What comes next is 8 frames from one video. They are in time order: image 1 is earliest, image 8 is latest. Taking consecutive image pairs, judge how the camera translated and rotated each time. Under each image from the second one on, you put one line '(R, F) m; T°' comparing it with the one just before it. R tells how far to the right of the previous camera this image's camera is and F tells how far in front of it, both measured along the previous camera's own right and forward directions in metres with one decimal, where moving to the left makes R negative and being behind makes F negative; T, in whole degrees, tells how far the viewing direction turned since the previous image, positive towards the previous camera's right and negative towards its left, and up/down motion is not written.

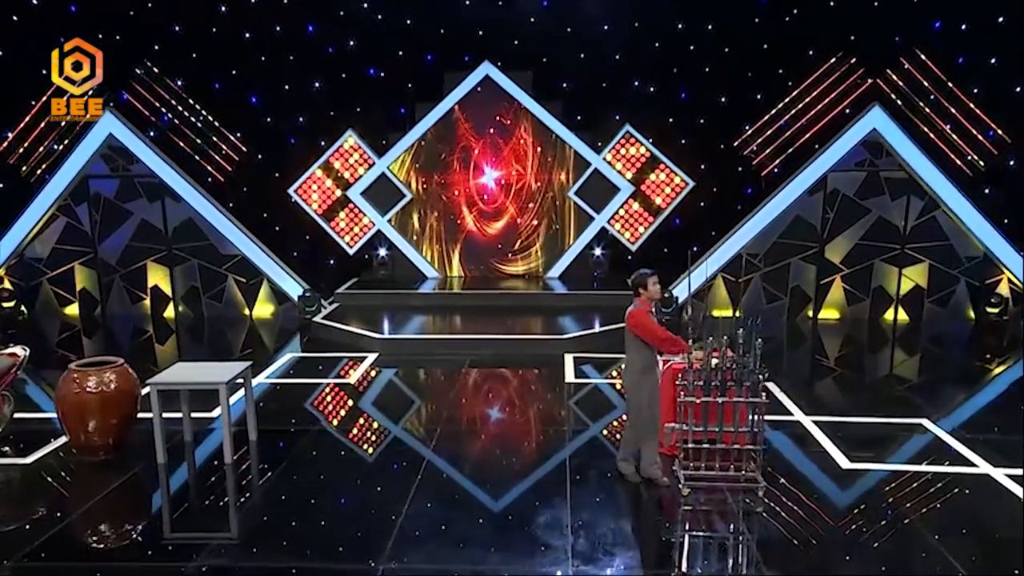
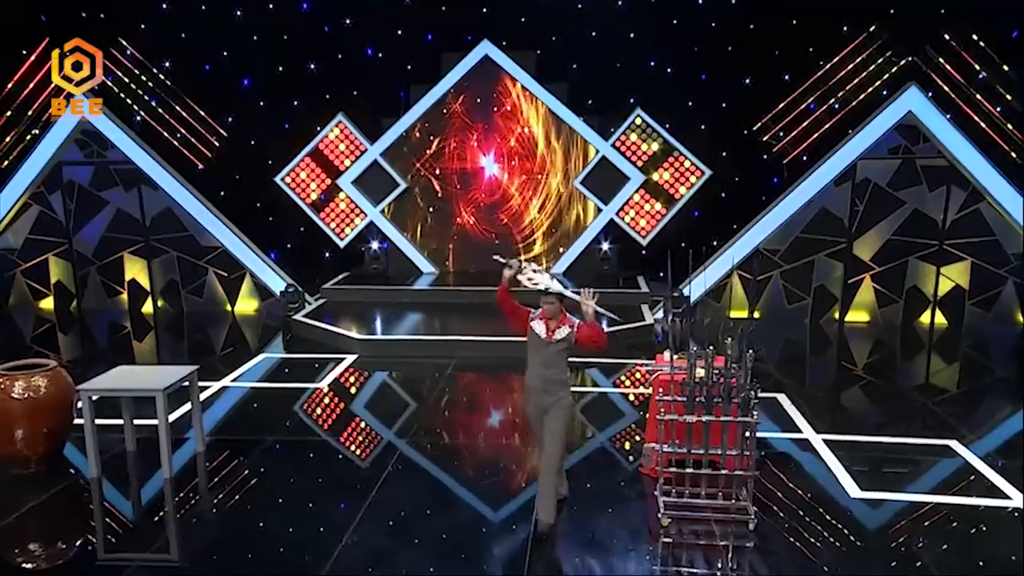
(+0.5, +0.7) m; -3°
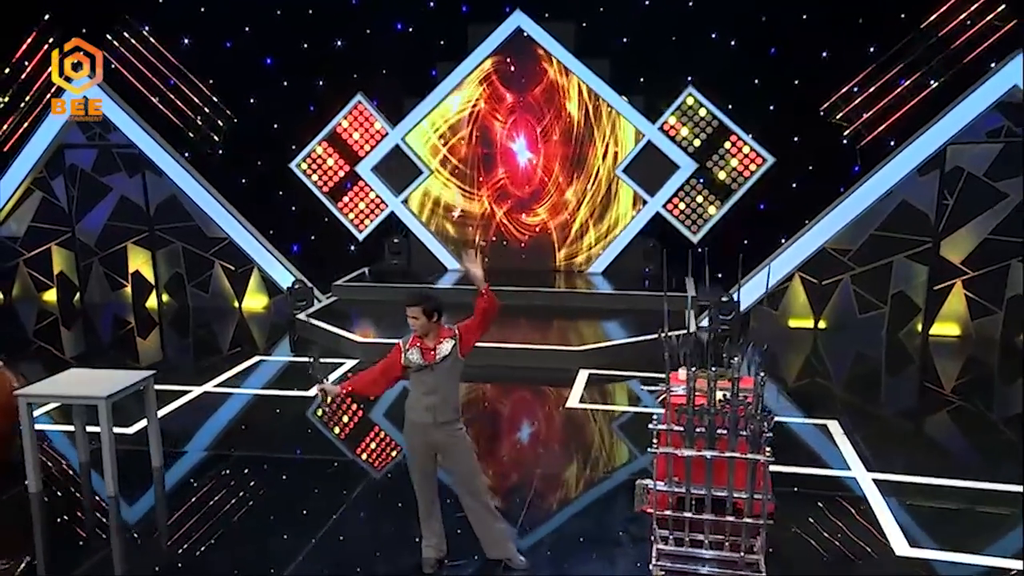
(+0.6, +0.9) m; -7°
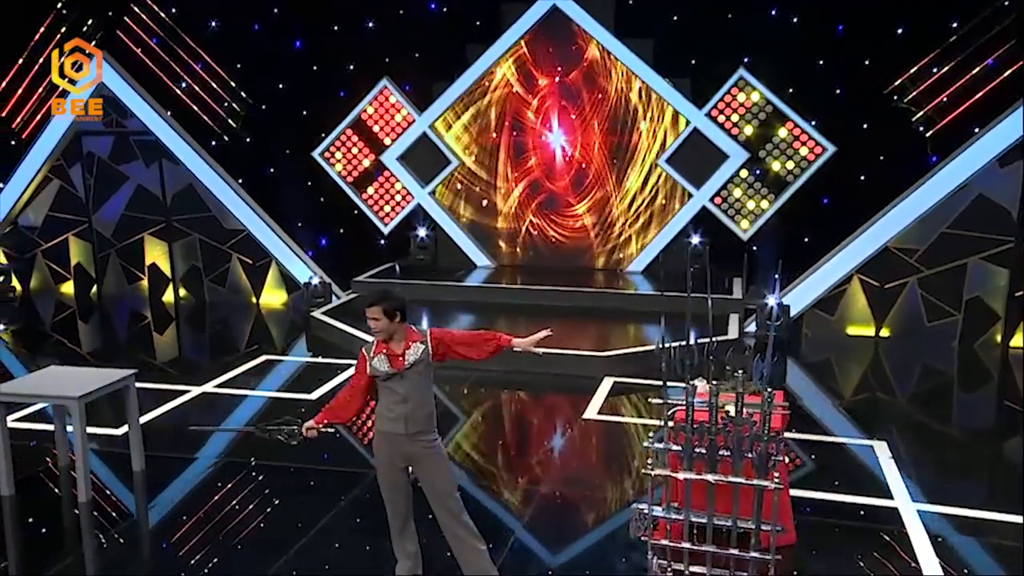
(+0.4, +0.6) m; -5°
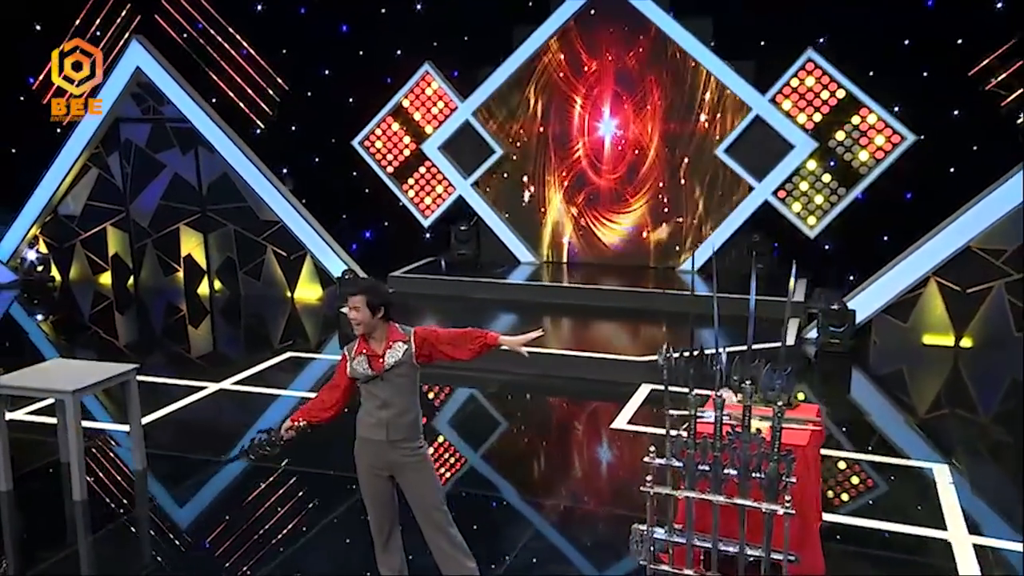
(+0.3, +0.5) m; -5°
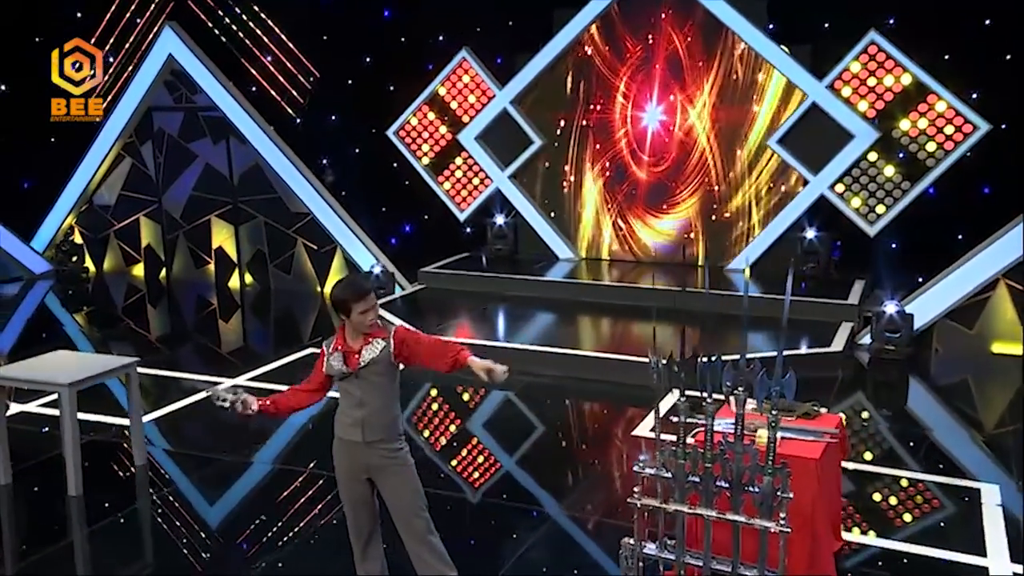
(+0.2, +0.3) m; -4°
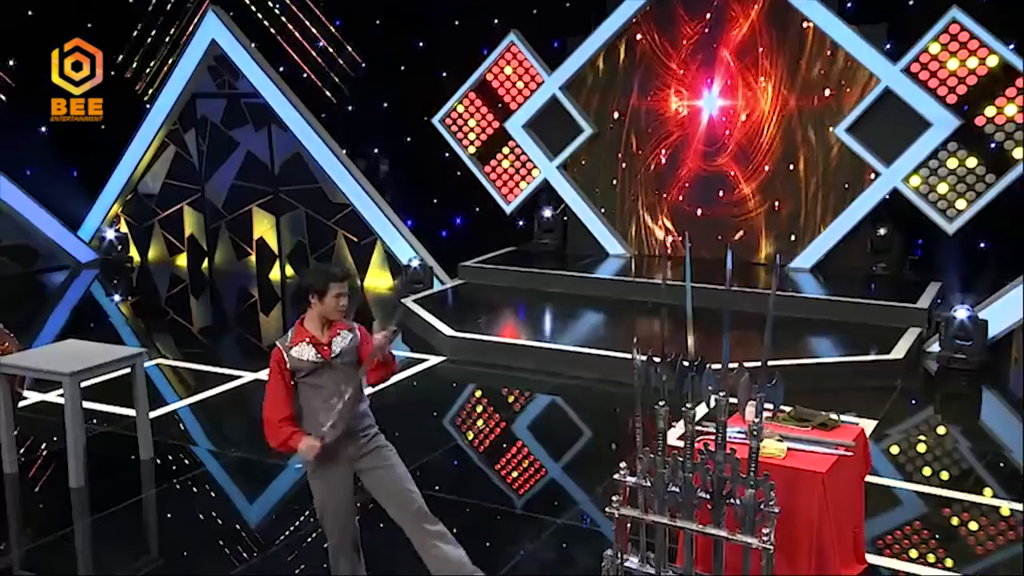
(+0.2, +0.4) m; -5°
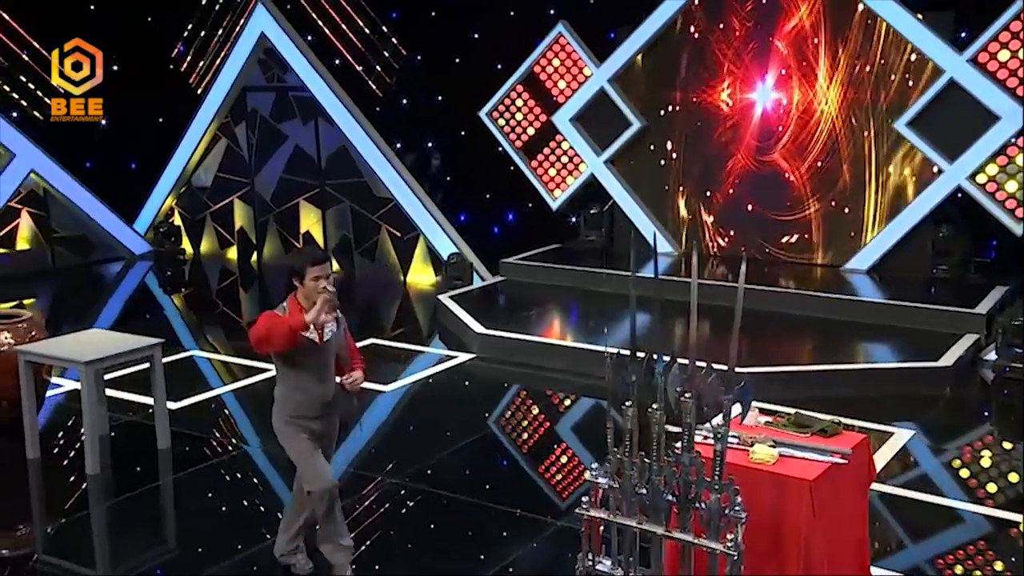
(+0.3, +0.2) m; -5°
